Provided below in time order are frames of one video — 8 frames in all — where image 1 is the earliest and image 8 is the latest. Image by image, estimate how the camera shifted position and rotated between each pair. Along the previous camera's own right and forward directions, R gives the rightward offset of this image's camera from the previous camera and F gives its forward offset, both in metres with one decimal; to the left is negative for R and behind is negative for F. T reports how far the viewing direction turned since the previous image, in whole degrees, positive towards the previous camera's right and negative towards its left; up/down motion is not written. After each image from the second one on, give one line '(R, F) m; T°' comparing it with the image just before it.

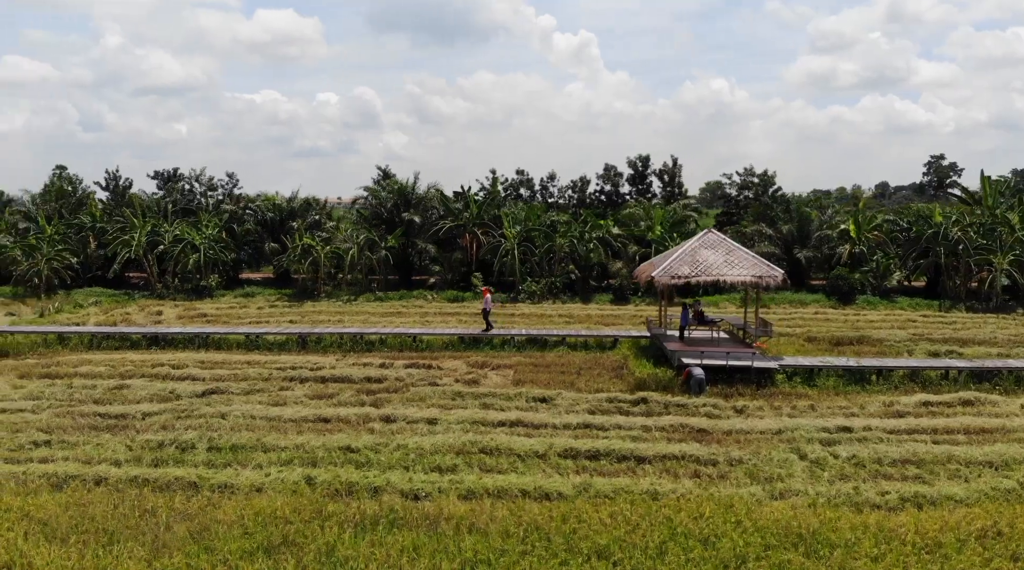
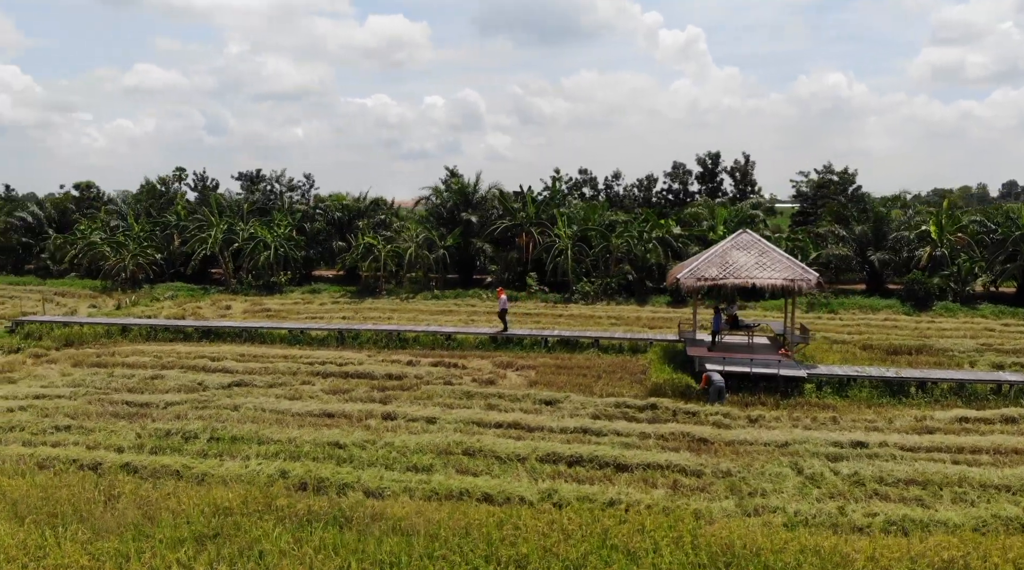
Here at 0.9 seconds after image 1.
(+1.4, +0.2) m; -7°
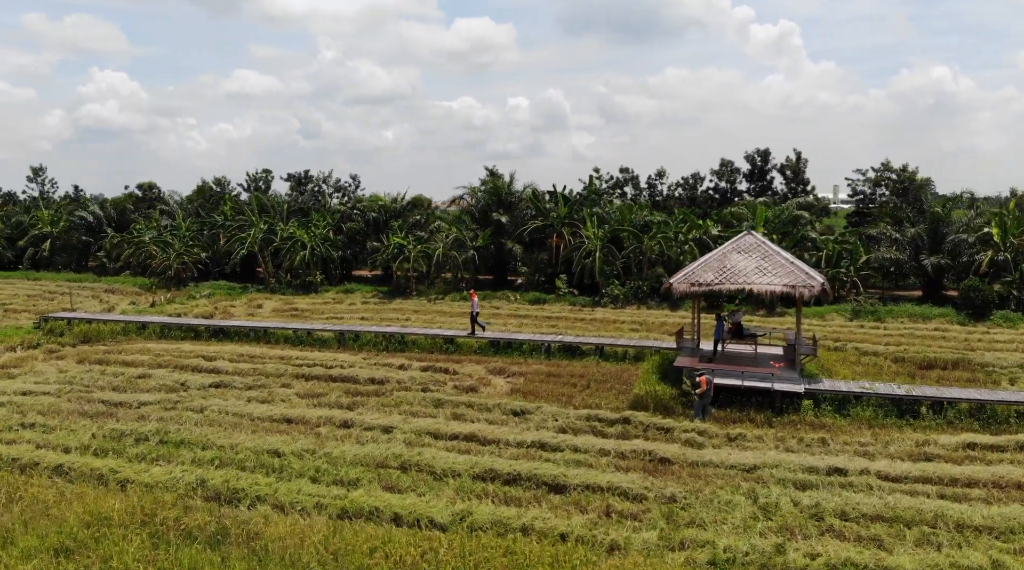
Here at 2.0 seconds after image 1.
(+1.7, +0.7) m; -6°
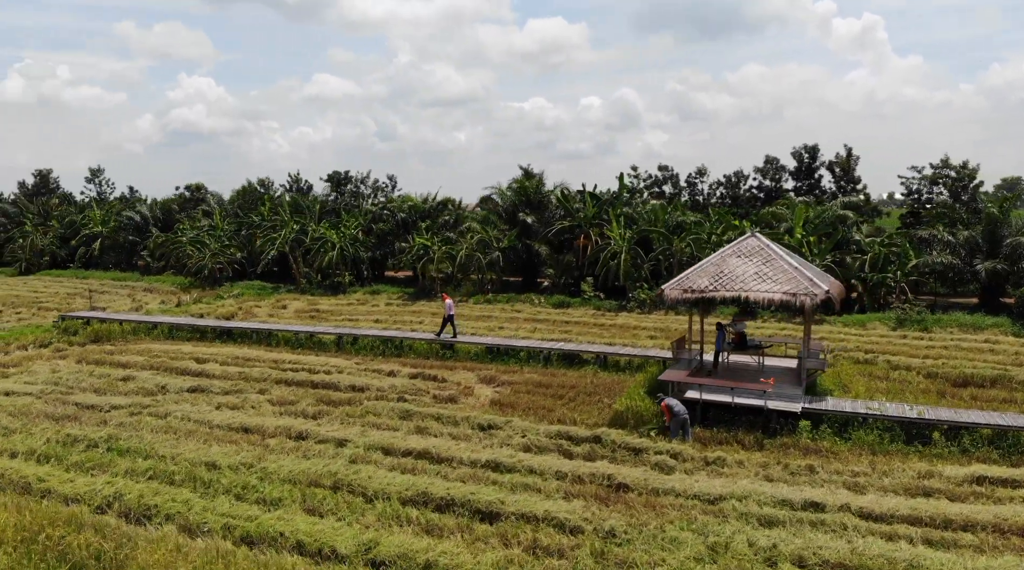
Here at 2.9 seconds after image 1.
(+1.4, +0.8) m; -5°
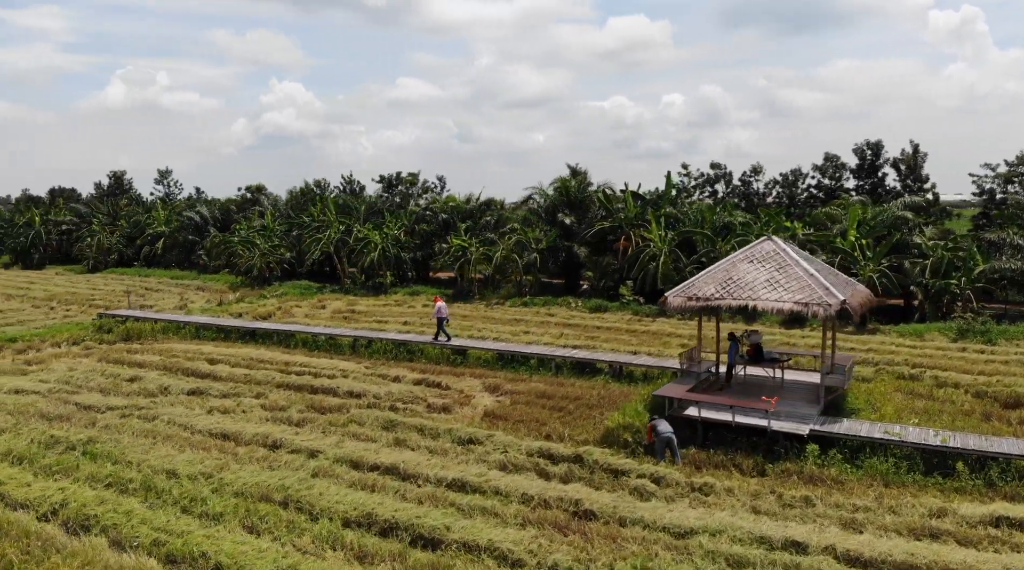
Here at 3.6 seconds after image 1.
(+1.2, +0.7) m; -6°
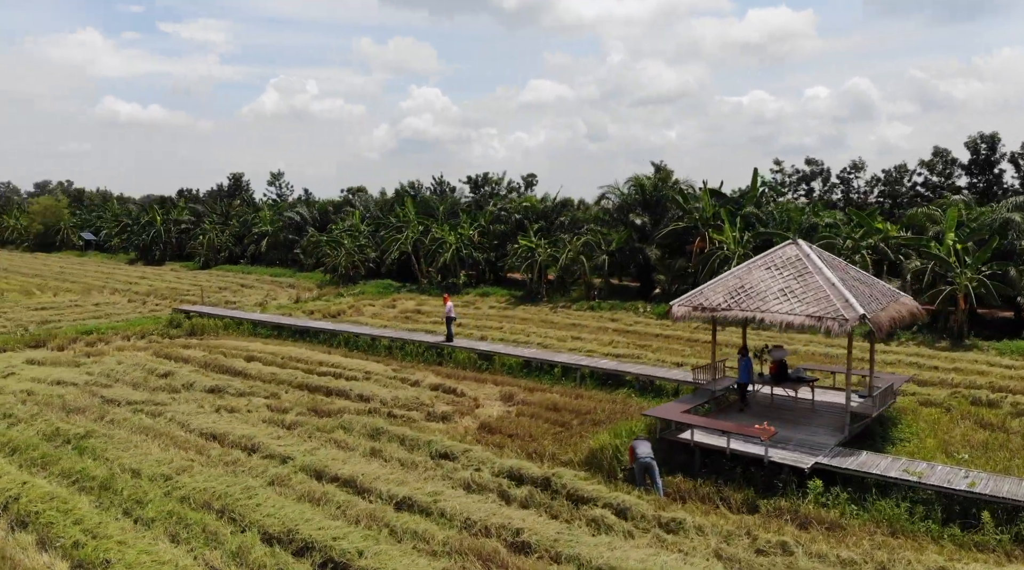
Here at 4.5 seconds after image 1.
(+1.8, +0.8) m; -9°
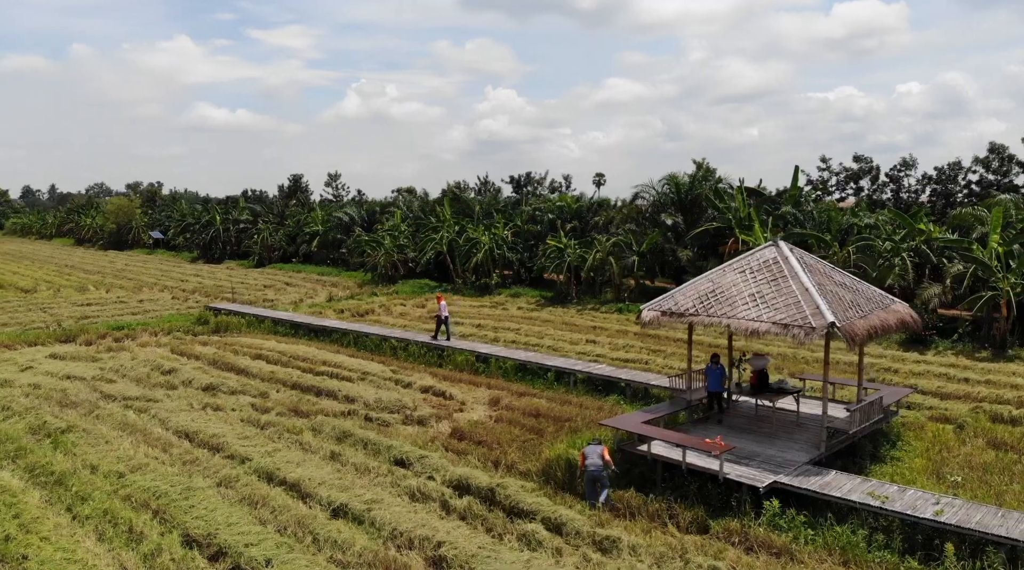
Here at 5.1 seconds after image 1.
(+1.3, +0.4) m; -5°
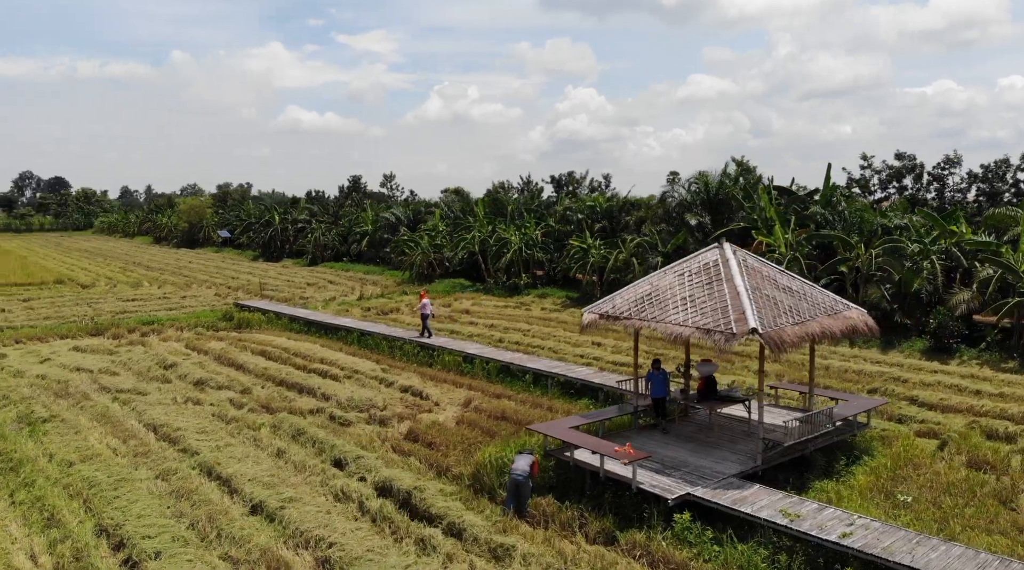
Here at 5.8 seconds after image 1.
(+1.6, +0.2) m; -6°
